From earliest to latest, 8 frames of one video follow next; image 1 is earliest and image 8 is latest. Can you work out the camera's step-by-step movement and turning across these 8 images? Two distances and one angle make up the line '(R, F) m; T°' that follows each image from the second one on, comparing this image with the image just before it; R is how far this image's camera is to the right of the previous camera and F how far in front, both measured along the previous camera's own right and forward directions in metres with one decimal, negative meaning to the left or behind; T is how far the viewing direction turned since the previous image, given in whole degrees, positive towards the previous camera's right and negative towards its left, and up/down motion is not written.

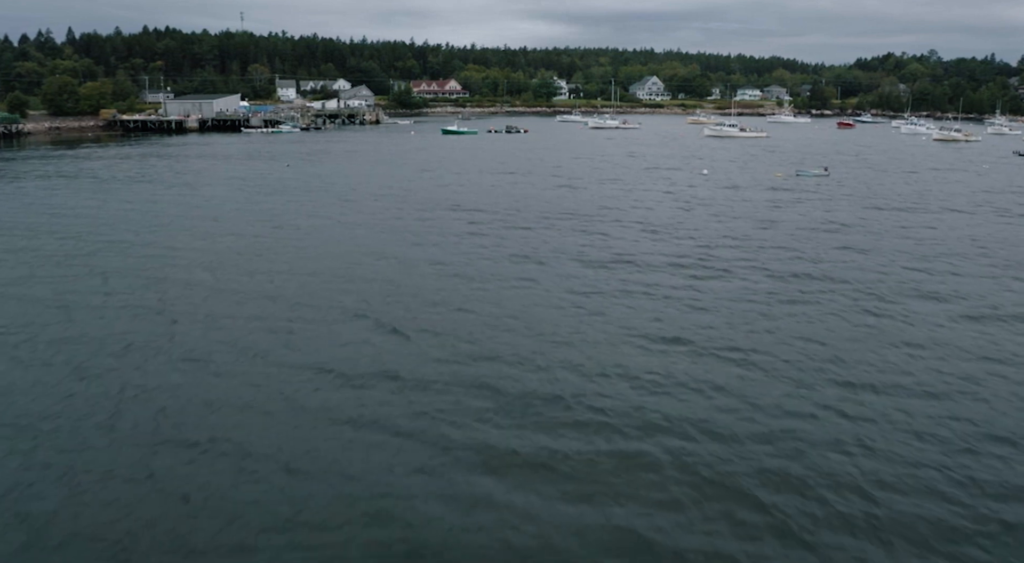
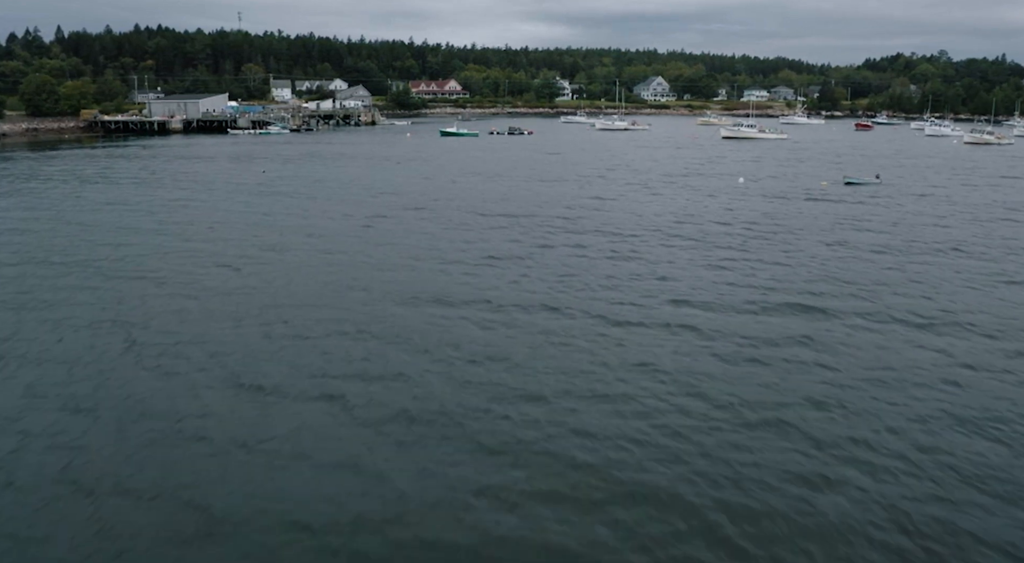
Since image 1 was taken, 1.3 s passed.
(-0.7, +5.5) m; 0°
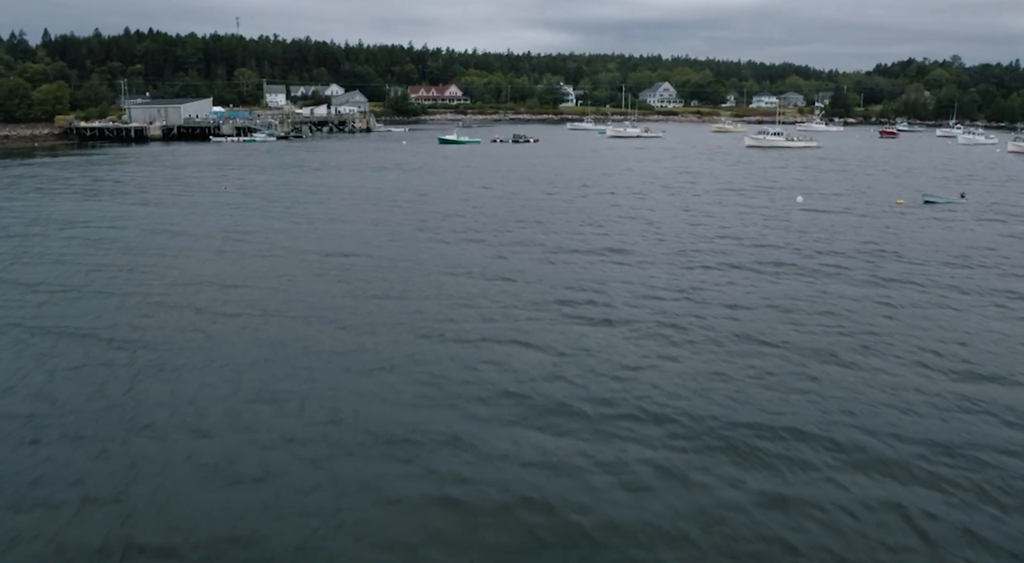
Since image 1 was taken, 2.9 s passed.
(-0.9, +6.7) m; 0°
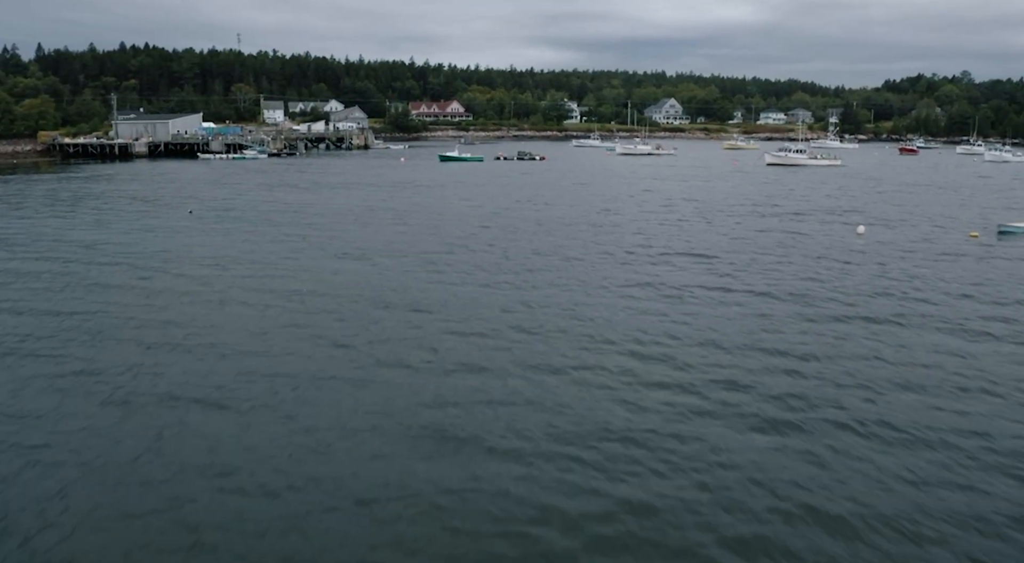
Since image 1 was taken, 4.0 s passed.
(-0.6, +4.7) m; 0°
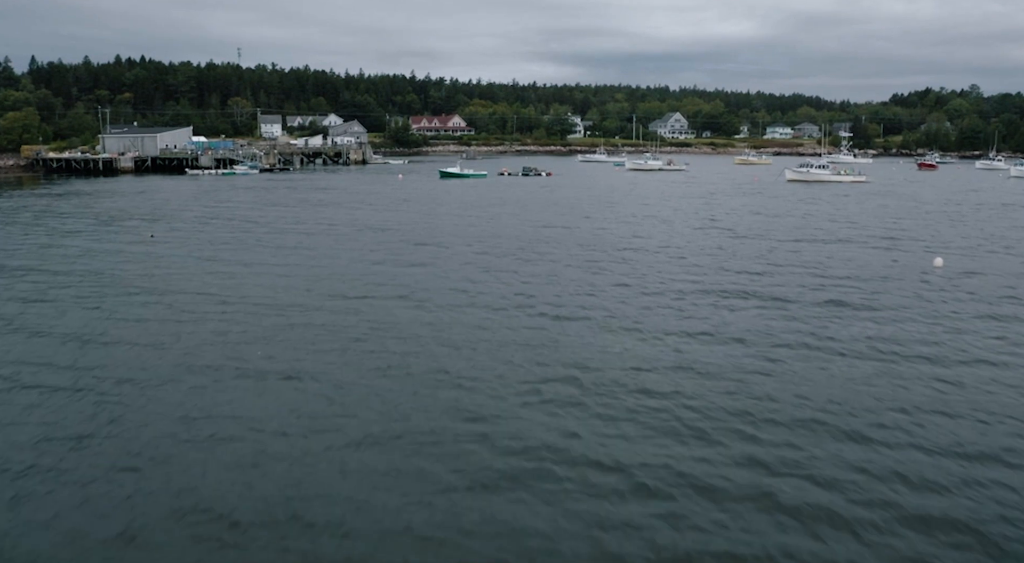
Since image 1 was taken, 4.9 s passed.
(-0.6, +4.3) m; 0°
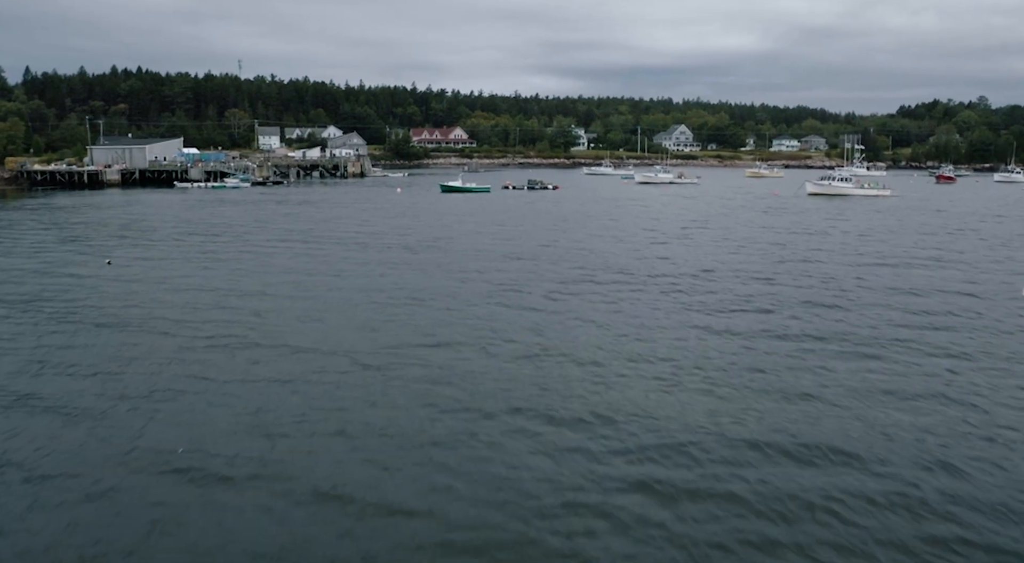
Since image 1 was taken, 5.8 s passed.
(-0.5, +3.8) m; 0°
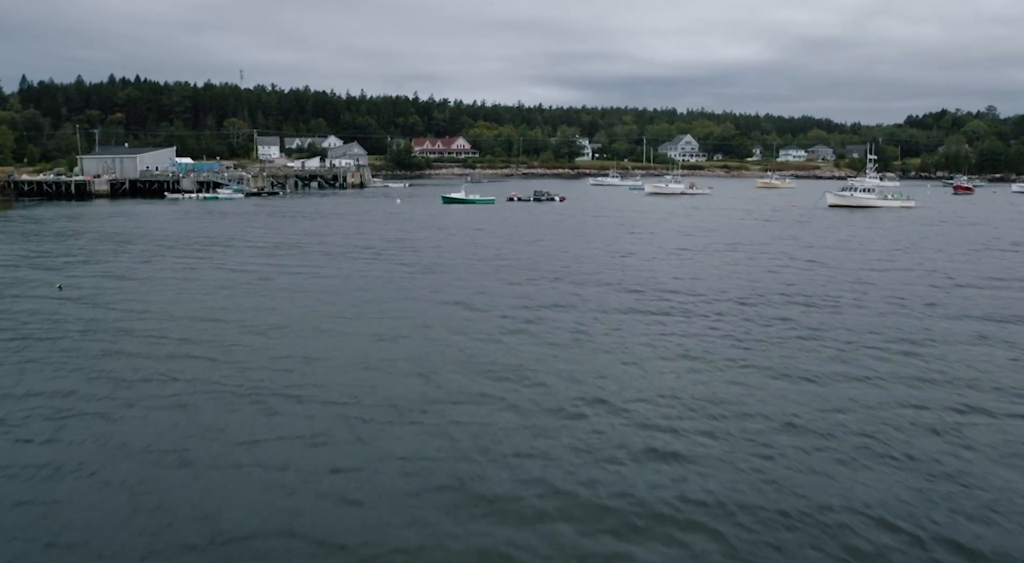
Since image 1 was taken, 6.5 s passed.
(-0.4, +3.2) m; 0°
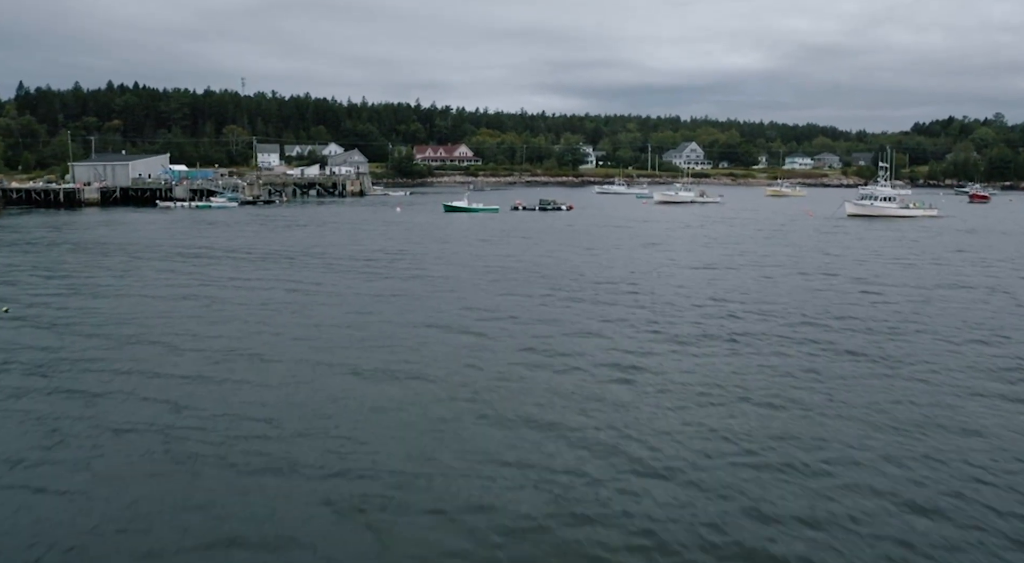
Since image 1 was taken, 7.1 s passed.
(-0.4, +2.7) m; 0°
